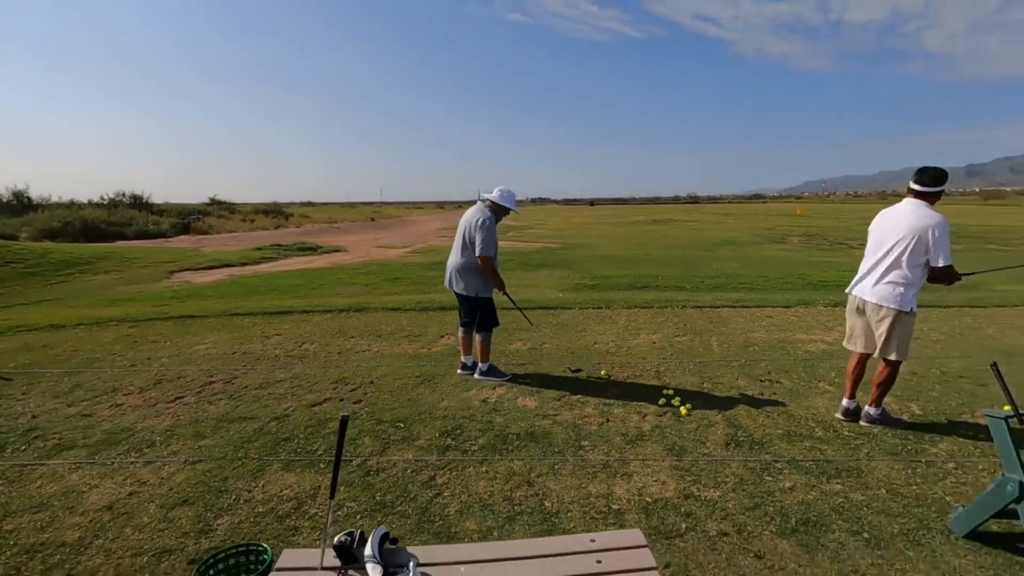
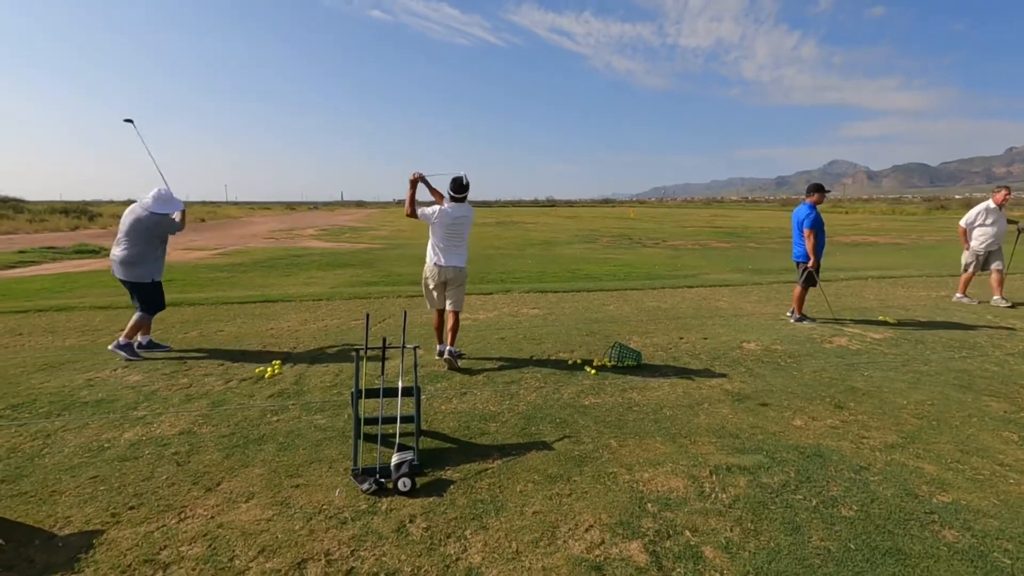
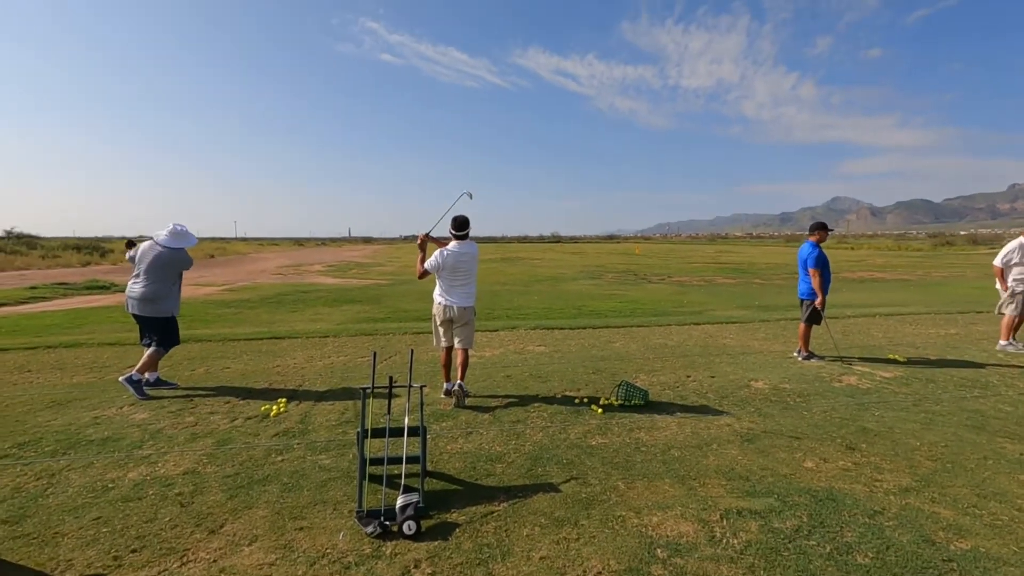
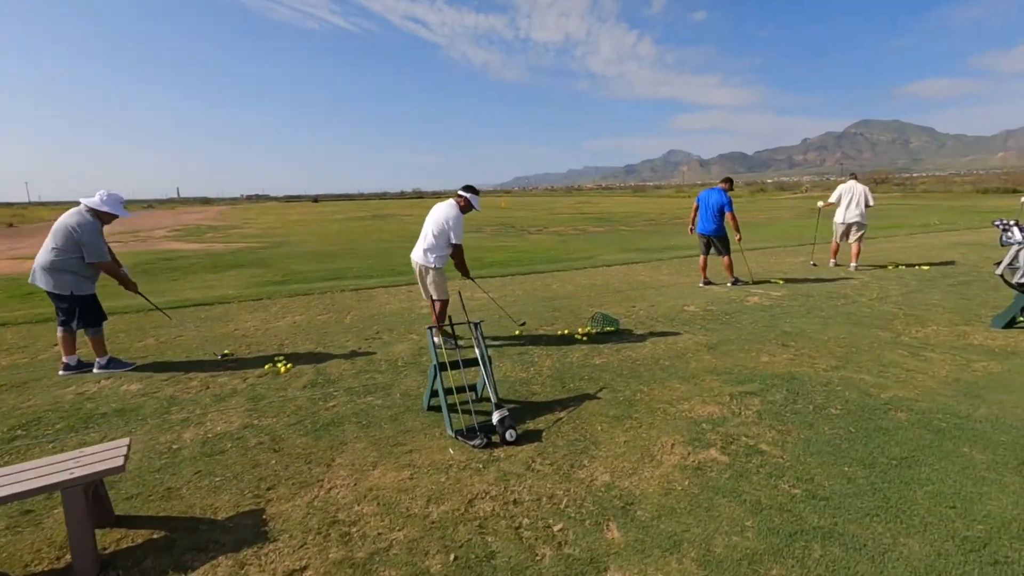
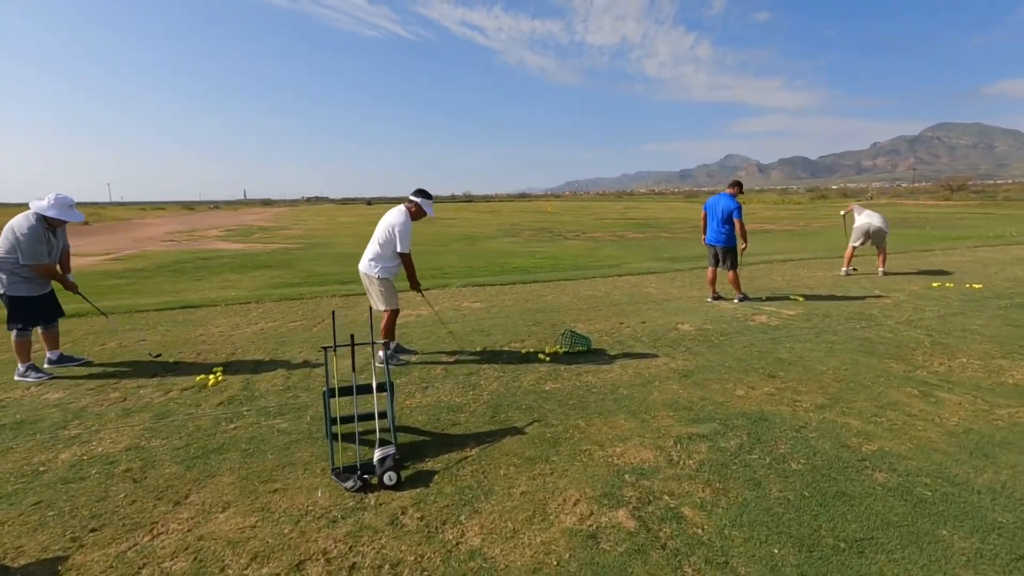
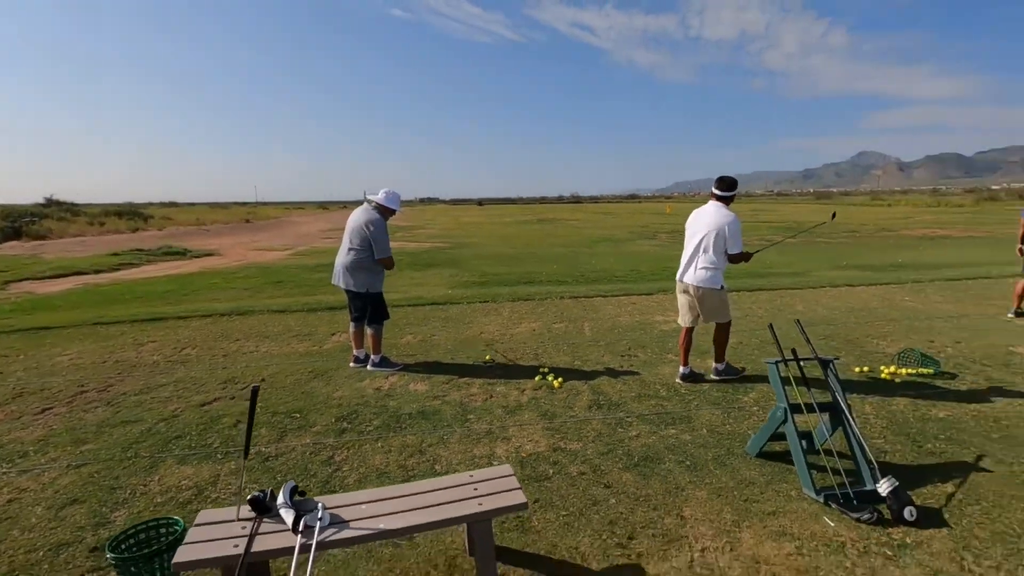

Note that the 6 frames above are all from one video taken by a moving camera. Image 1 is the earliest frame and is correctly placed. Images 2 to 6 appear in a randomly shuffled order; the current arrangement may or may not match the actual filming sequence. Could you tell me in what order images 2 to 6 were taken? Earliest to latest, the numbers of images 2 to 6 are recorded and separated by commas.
6, 4, 5, 2, 3
